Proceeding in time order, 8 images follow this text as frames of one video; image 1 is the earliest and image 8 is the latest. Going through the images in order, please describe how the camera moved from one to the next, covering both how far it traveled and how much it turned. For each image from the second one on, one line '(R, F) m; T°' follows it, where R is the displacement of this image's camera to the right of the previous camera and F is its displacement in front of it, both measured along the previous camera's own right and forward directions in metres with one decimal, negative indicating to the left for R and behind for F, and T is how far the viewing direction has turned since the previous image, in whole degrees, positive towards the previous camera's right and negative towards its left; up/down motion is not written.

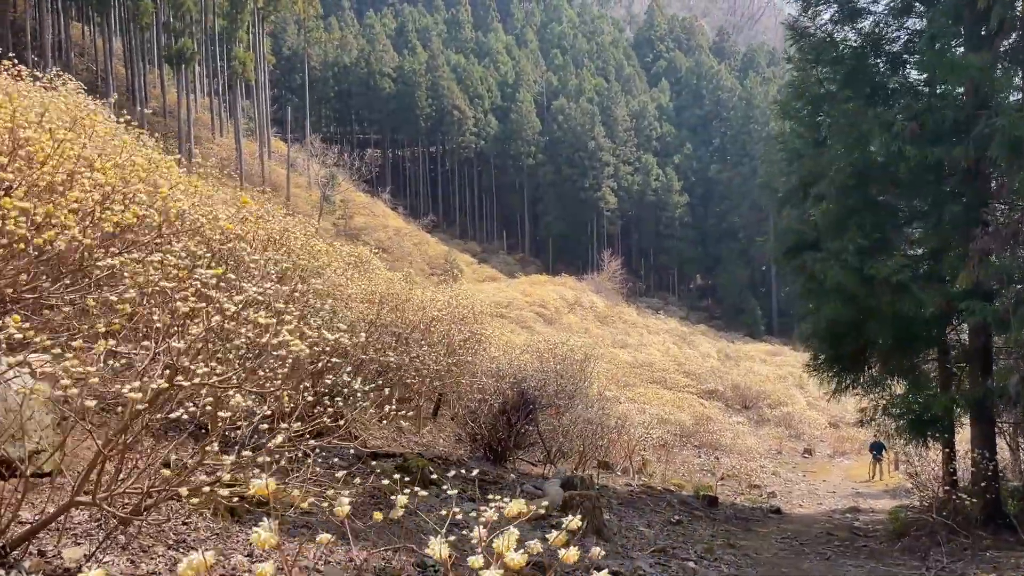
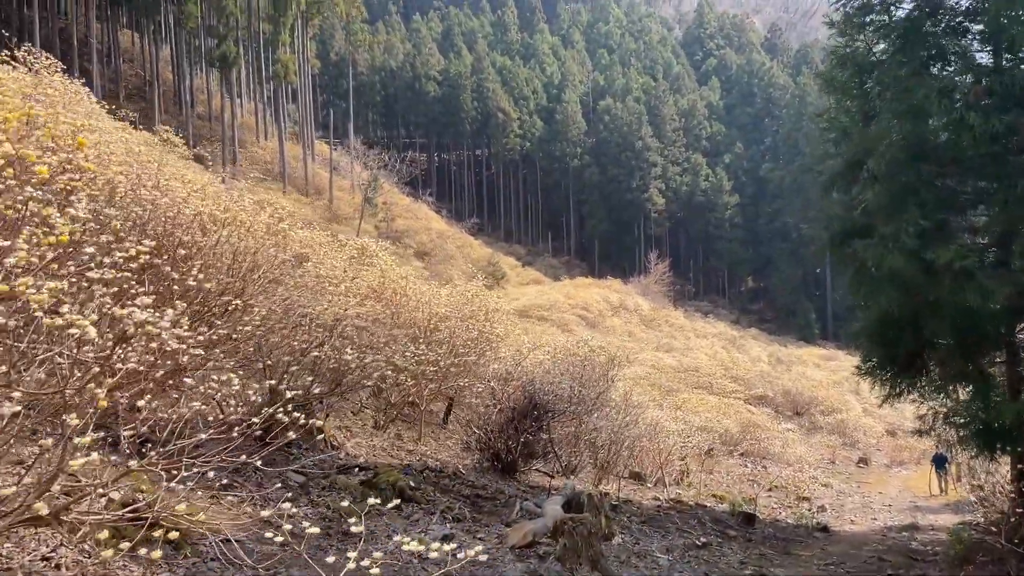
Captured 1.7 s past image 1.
(+0.4, +0.8) m; -3°
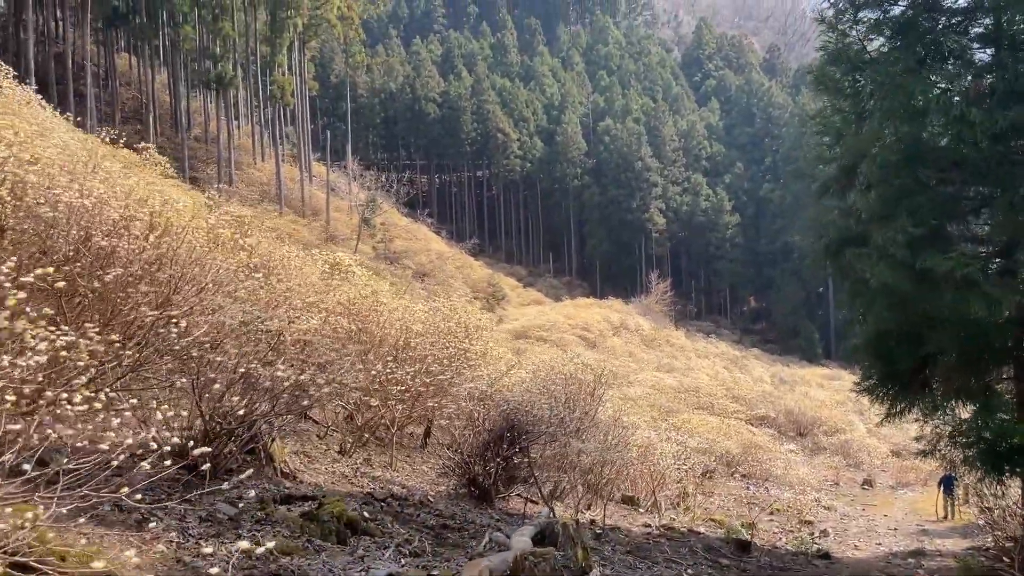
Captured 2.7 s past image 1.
(+0.3, +0.5) m; 0°
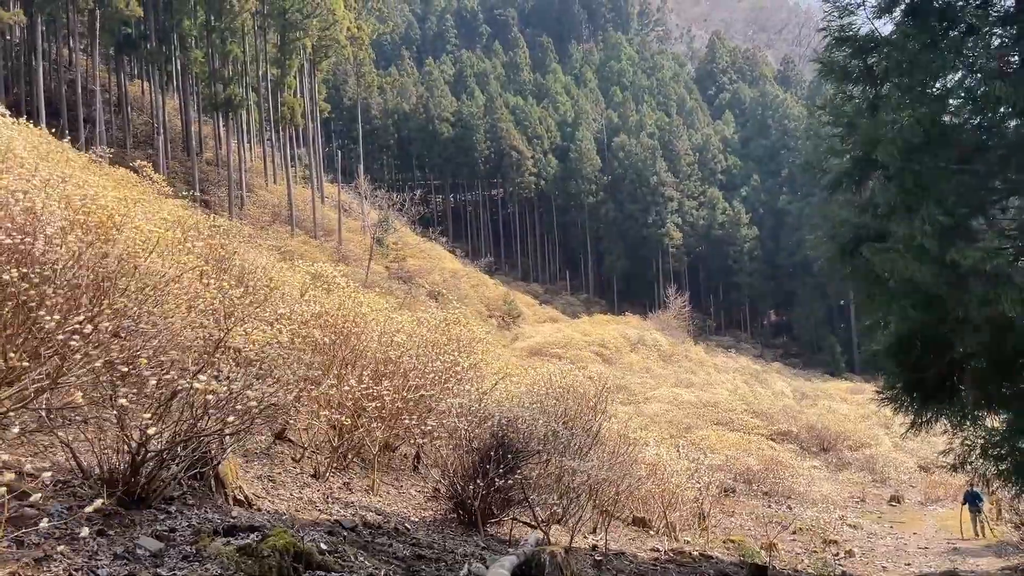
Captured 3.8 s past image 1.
(+0.3, +0.6) m; -1°
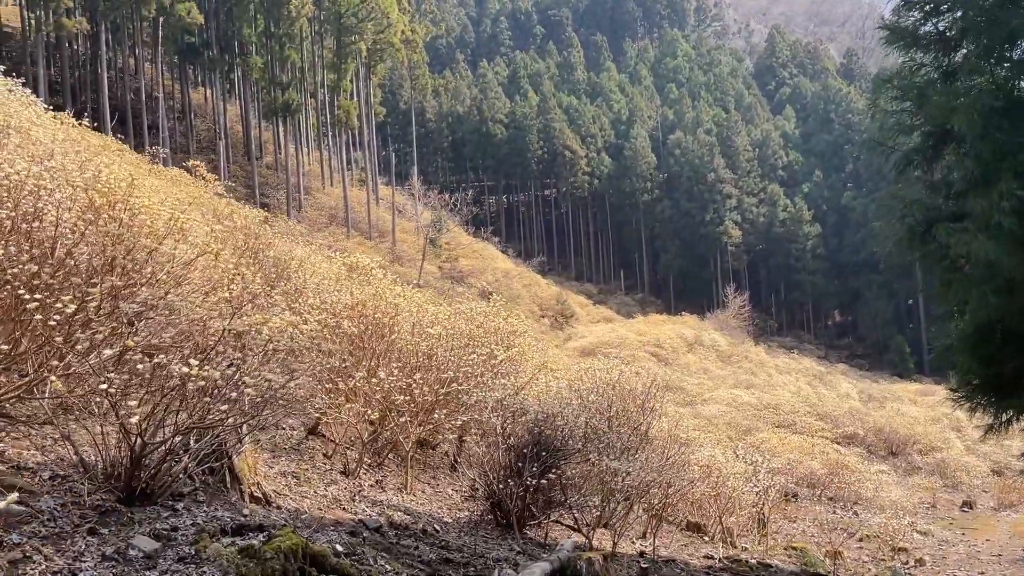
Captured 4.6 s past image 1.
(+0.1, +0.4) m; -4°
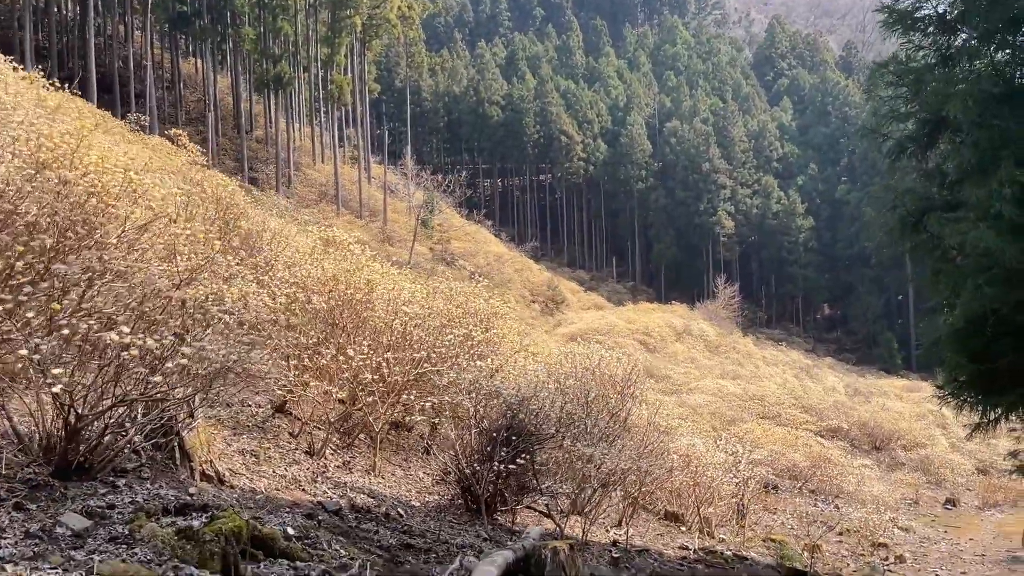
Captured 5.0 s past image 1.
(+0.1, +0.2) m; +1°
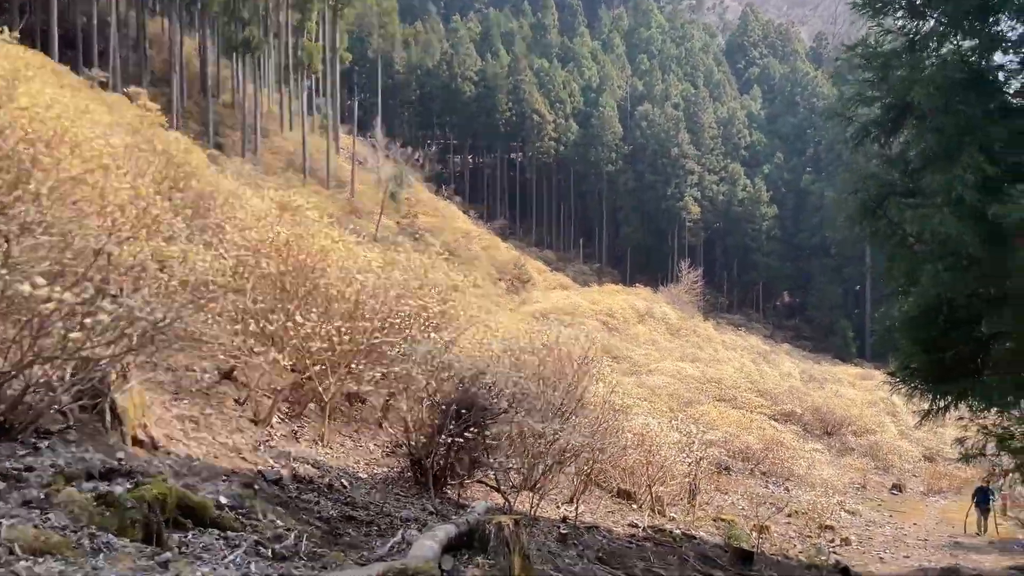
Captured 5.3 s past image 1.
(+0.1, +0.1) m; +2°
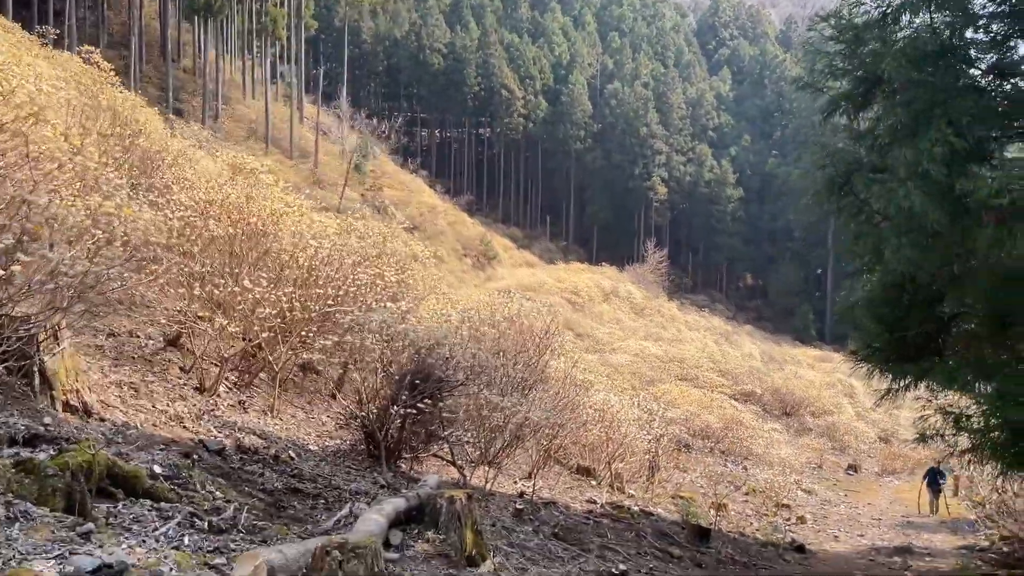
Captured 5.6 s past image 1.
(0.0, +0.2) m; +2°
